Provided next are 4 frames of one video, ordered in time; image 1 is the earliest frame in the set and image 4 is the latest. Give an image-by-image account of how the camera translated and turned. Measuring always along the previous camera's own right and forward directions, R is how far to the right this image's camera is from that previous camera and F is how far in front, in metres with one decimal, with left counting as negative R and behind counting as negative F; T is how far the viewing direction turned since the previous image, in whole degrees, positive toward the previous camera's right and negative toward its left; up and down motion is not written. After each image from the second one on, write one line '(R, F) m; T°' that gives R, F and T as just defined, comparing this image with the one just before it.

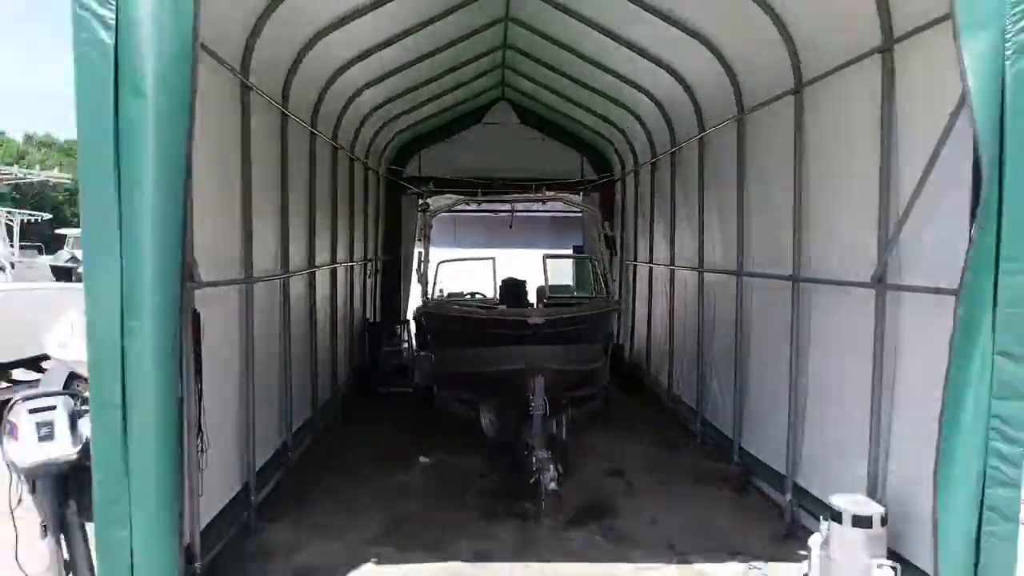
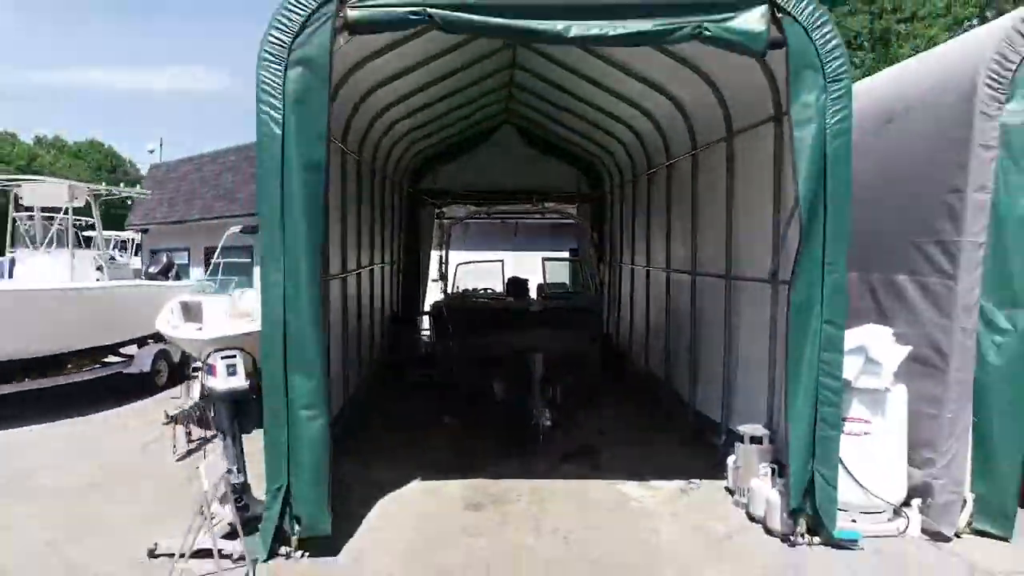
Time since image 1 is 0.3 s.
(-0.1, -1.8) m; 0°
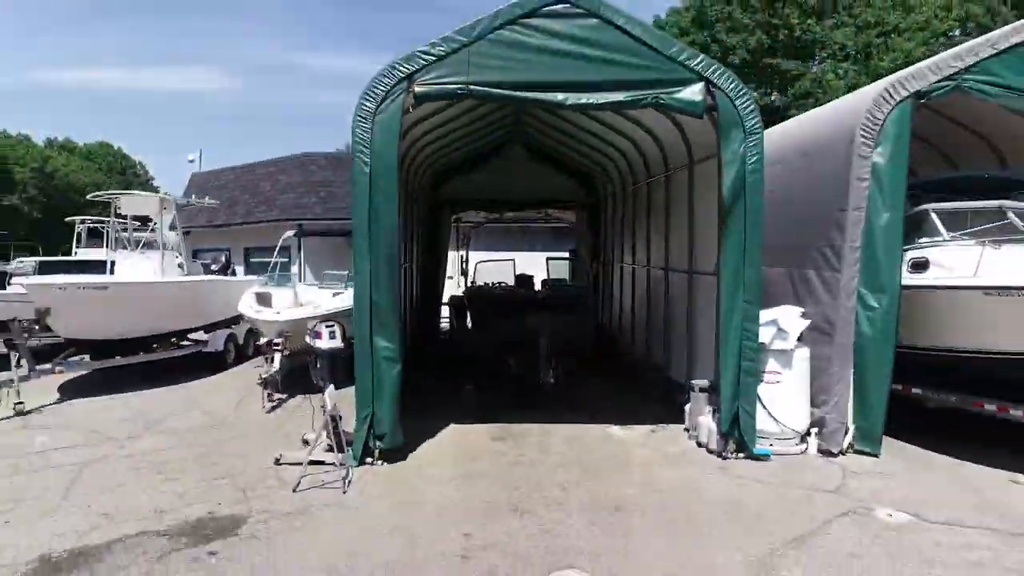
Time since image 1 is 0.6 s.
(-0.1, -2.0) m; 0°
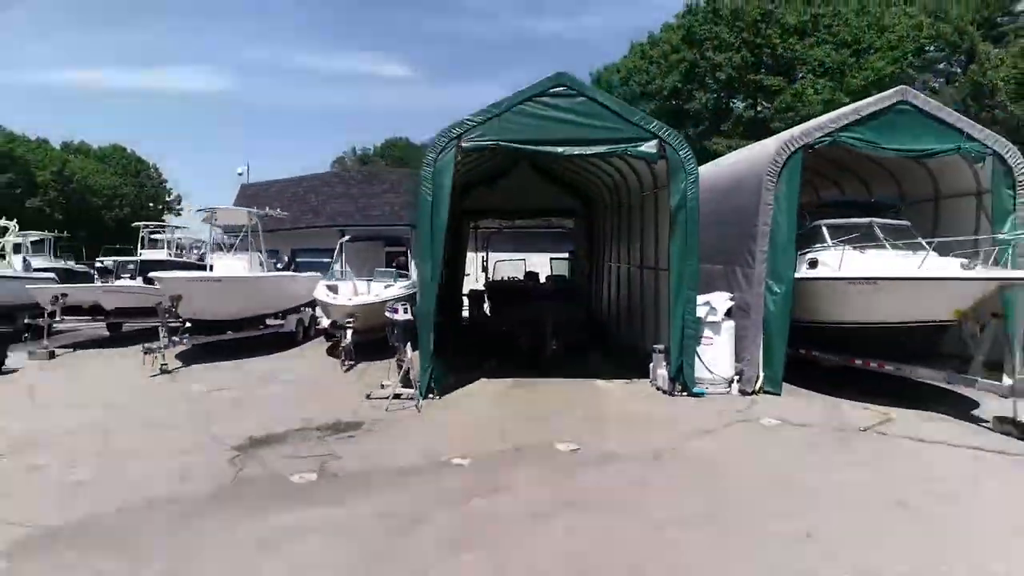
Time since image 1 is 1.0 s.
(-0.2, -3.1) m; 0°
